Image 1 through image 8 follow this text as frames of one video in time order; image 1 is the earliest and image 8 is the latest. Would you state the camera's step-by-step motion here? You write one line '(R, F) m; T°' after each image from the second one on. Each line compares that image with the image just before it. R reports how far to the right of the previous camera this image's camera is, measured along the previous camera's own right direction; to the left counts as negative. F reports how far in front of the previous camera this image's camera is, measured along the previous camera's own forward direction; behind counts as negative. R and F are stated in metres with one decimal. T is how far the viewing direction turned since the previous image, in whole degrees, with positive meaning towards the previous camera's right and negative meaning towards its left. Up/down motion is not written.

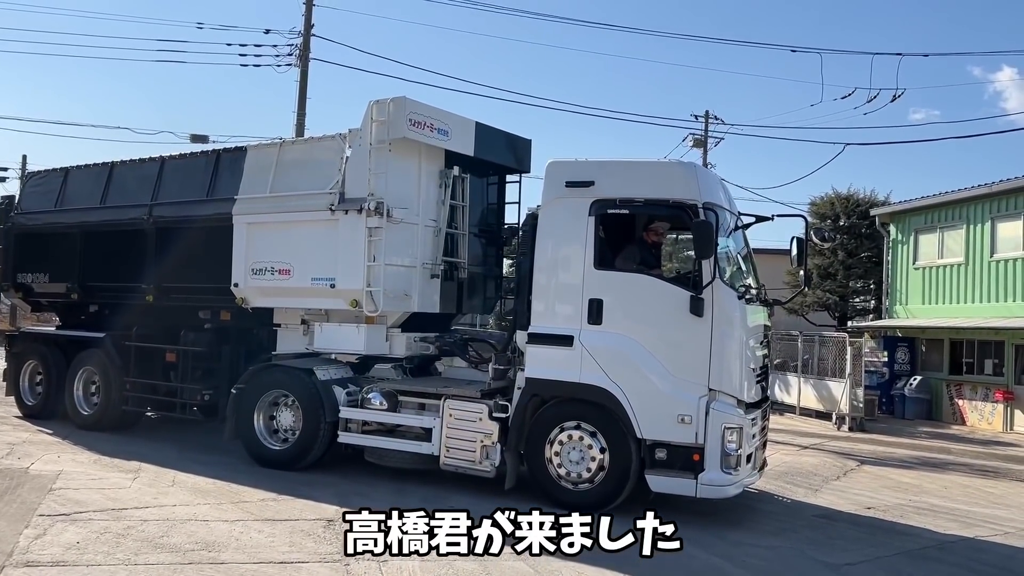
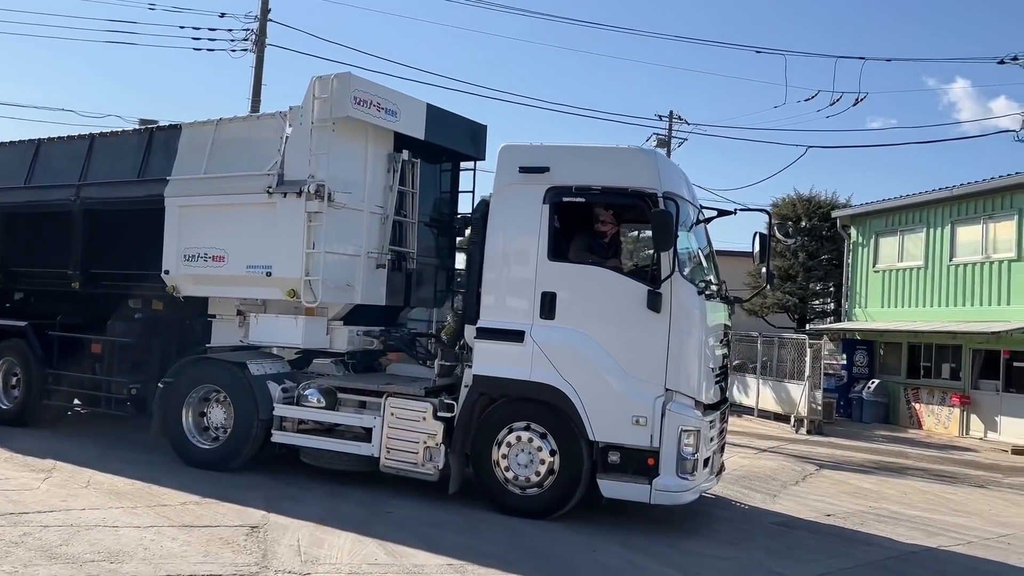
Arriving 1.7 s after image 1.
(+0.1, +0.5) m; +2°
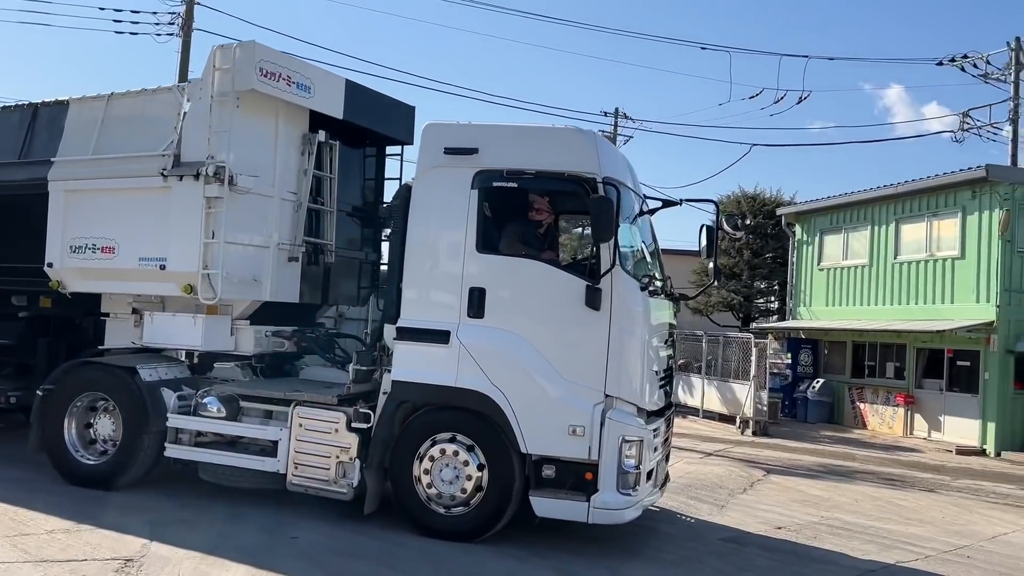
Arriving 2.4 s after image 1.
(+0.2, +0.7) m; +4°
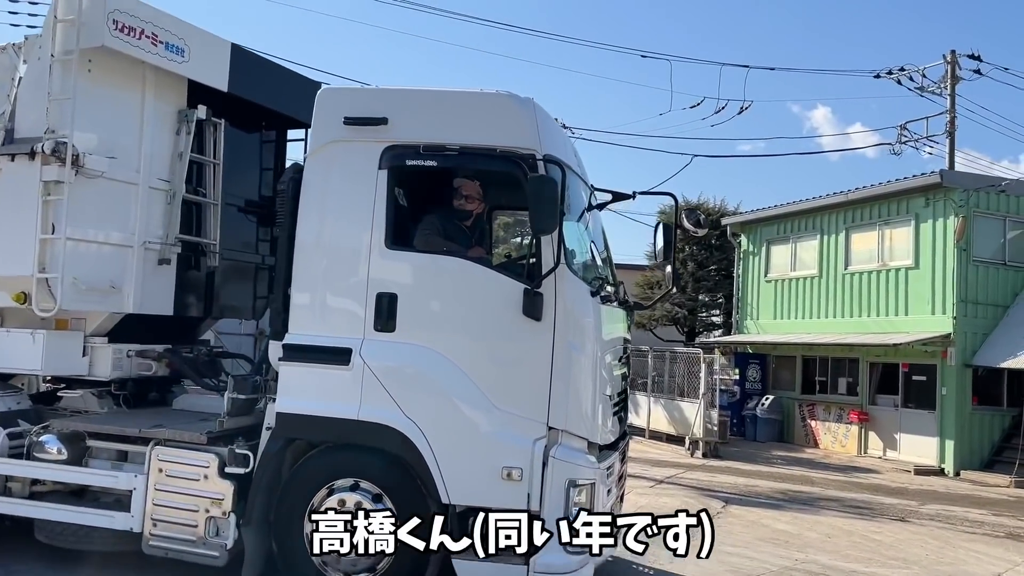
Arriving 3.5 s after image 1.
(+0.1, +1.2) m; +4°
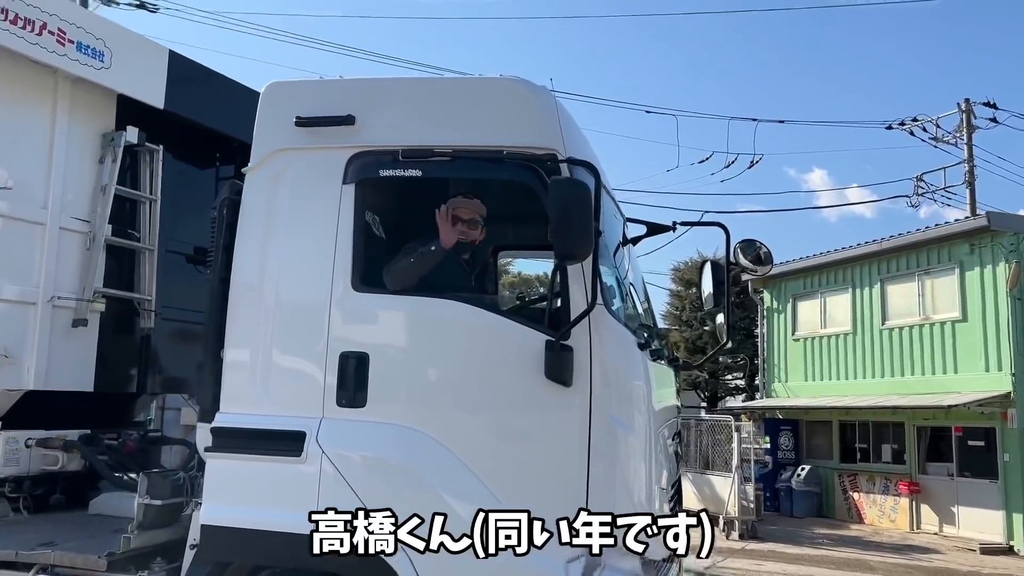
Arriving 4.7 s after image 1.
(0.0, +1.3) m; 0°
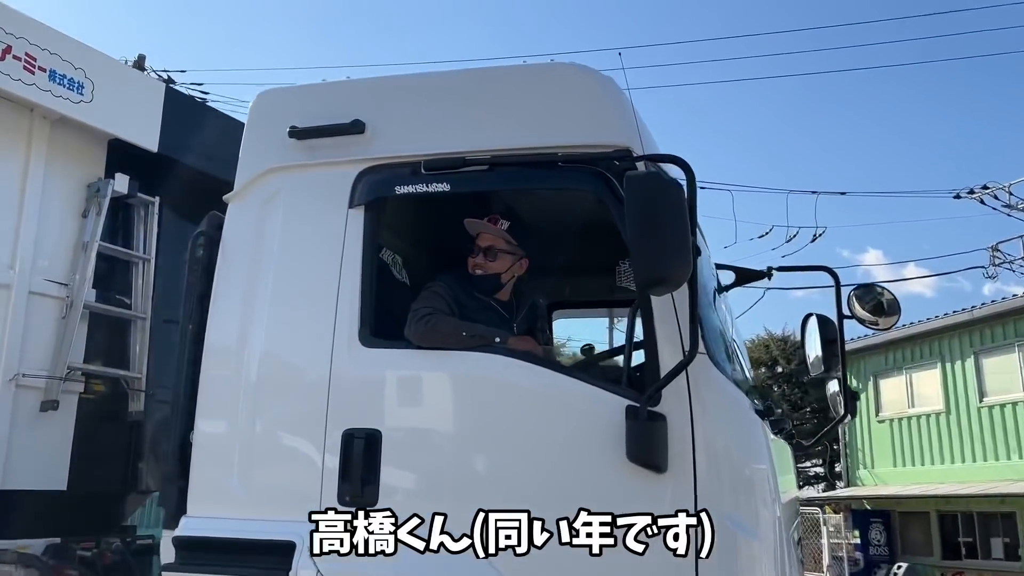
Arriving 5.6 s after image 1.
(0.0, +0.9) m; -3°
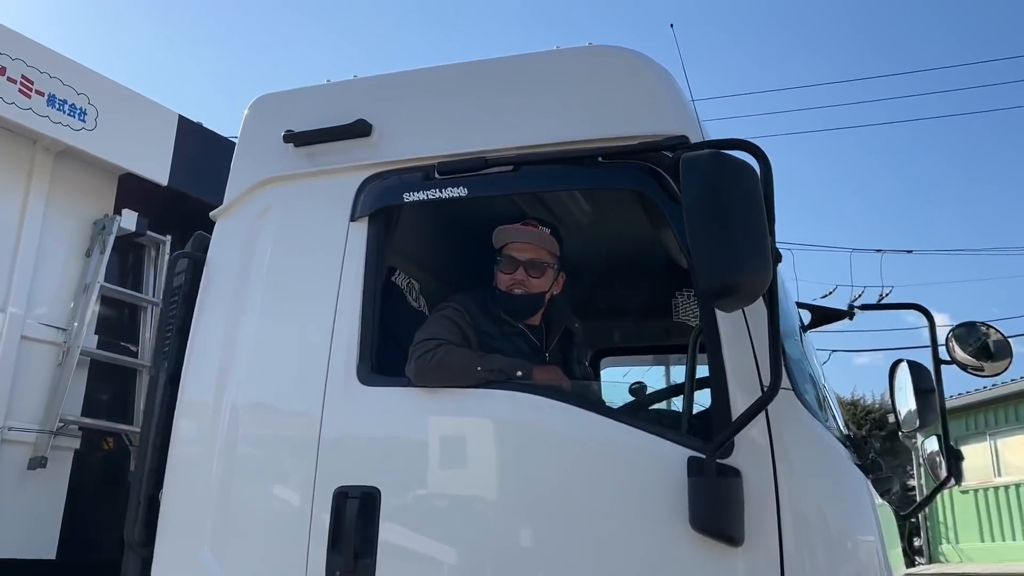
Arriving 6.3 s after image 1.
(+0.1, +0.5) m; -4°
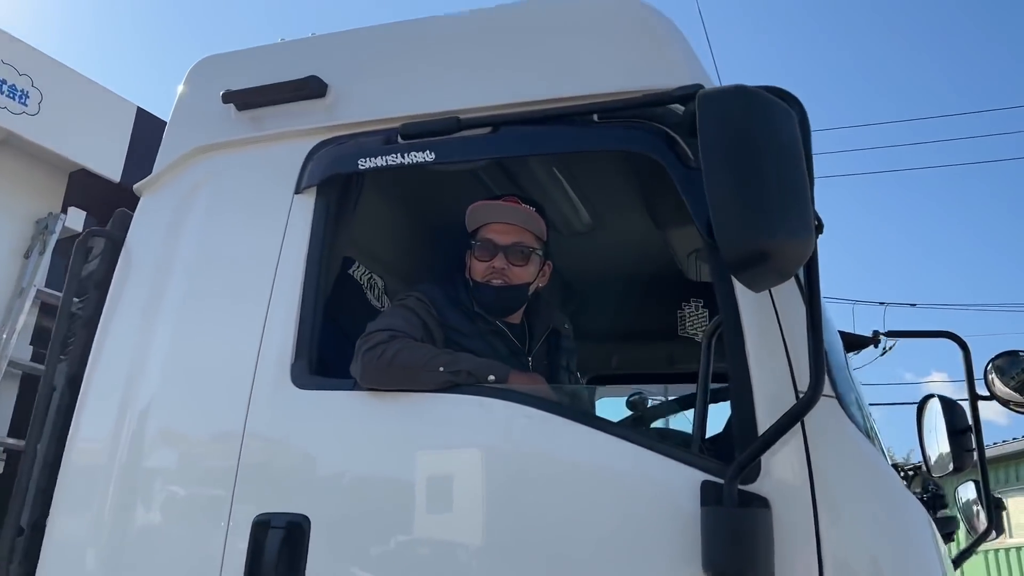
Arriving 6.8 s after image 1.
(+0.1, +0.4) m; 0°
